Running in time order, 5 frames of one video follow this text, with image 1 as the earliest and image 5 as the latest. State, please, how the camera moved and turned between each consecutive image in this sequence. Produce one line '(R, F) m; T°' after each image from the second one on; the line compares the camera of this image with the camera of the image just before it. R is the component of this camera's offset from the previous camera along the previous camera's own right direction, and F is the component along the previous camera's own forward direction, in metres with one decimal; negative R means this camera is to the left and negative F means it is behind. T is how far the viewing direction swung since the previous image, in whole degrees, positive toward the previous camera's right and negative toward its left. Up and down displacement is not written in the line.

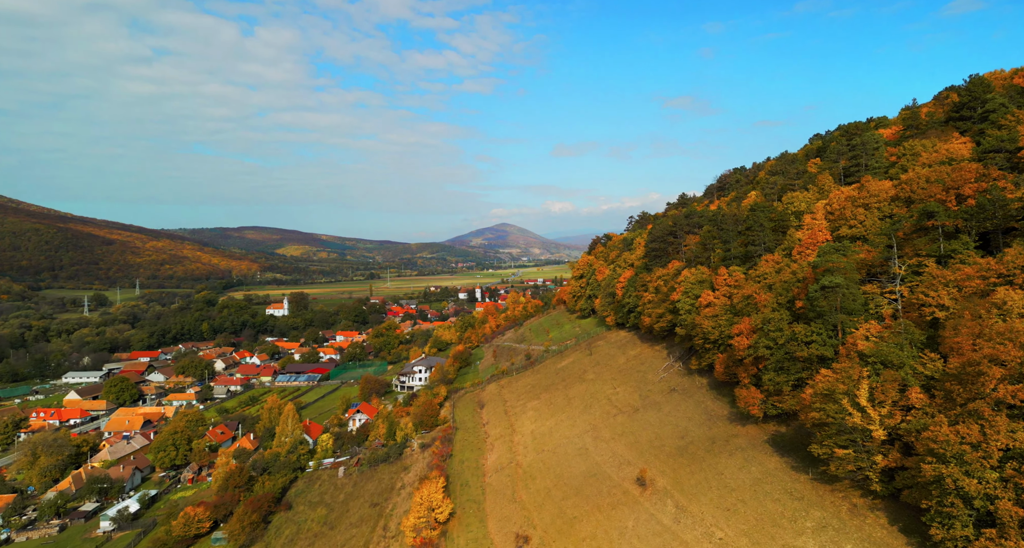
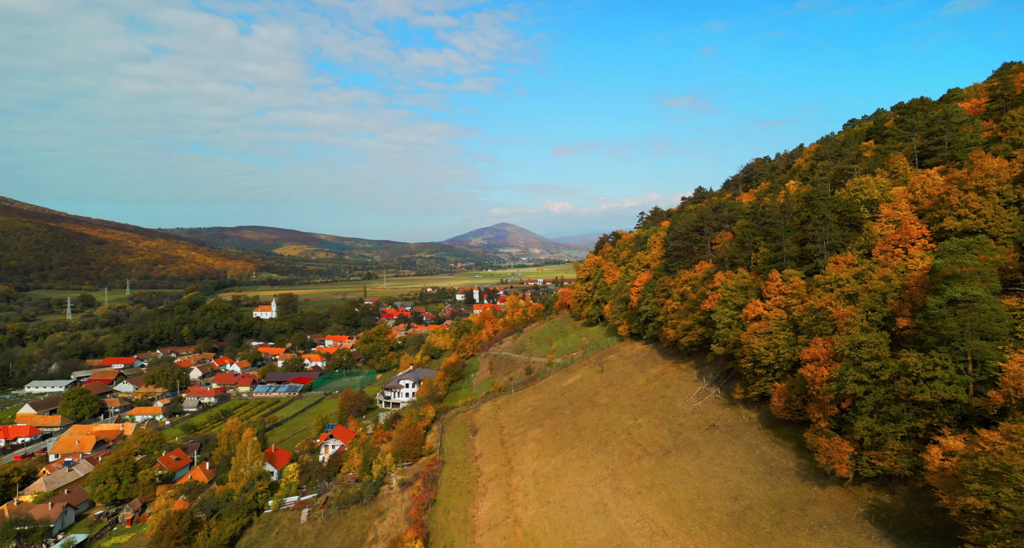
(+0.1, +9.4) m; 0°
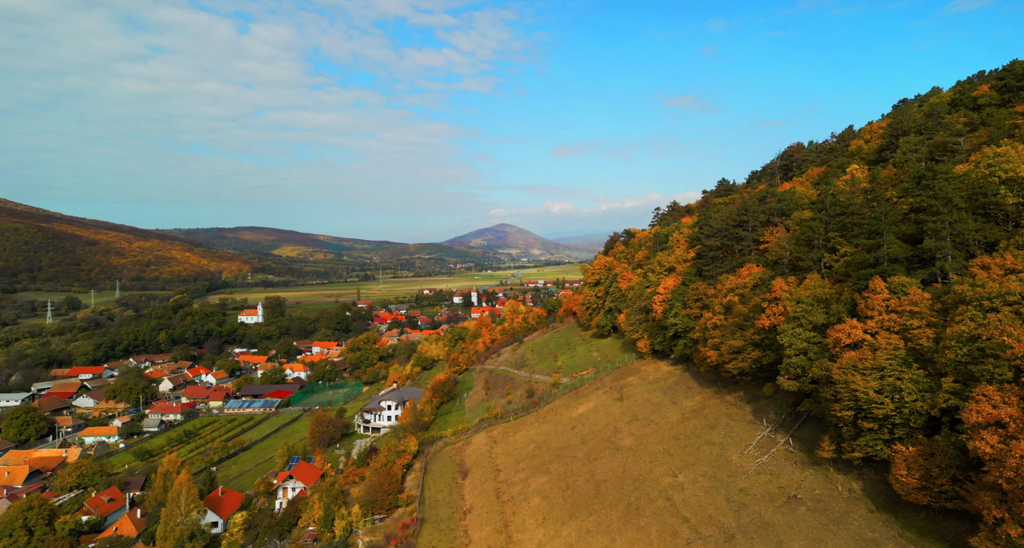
(+0.1, +10.4) m; 0°
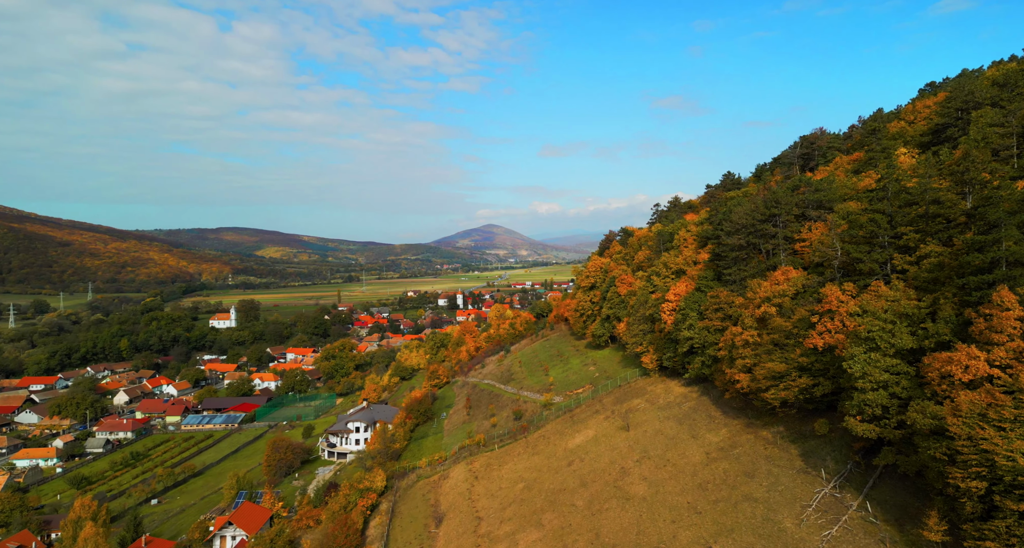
(+0.3, +7.6) m; +1°
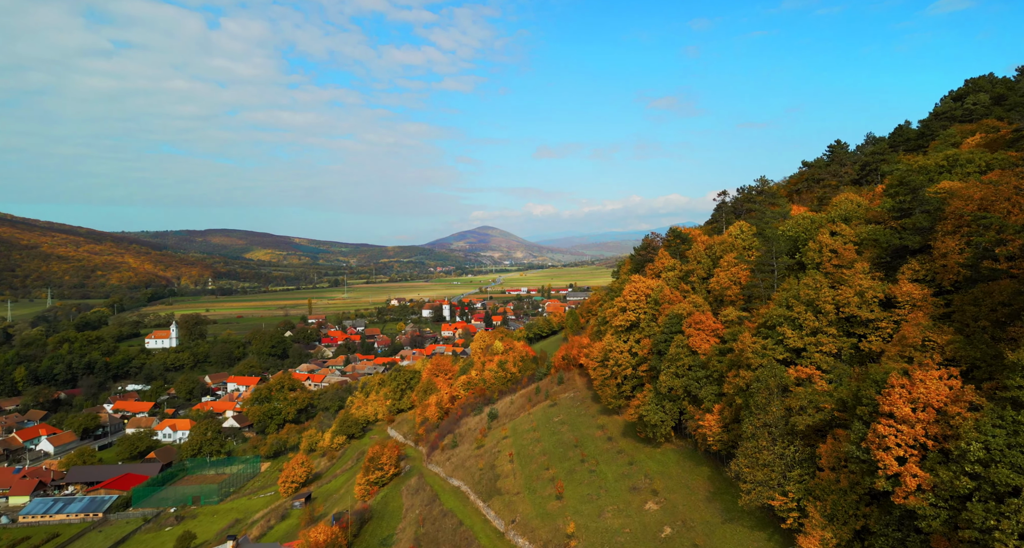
(+0.7, +27.0) m; +1°
